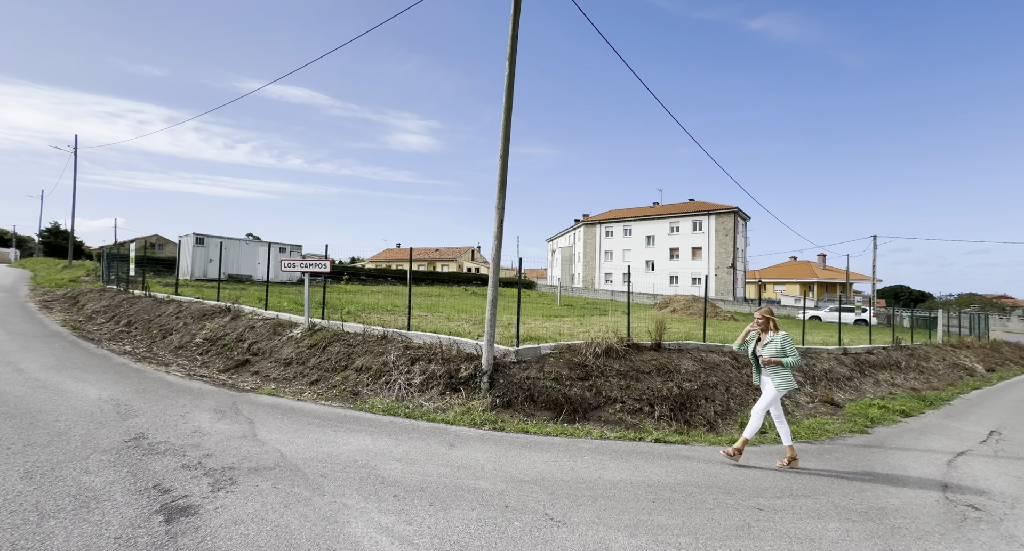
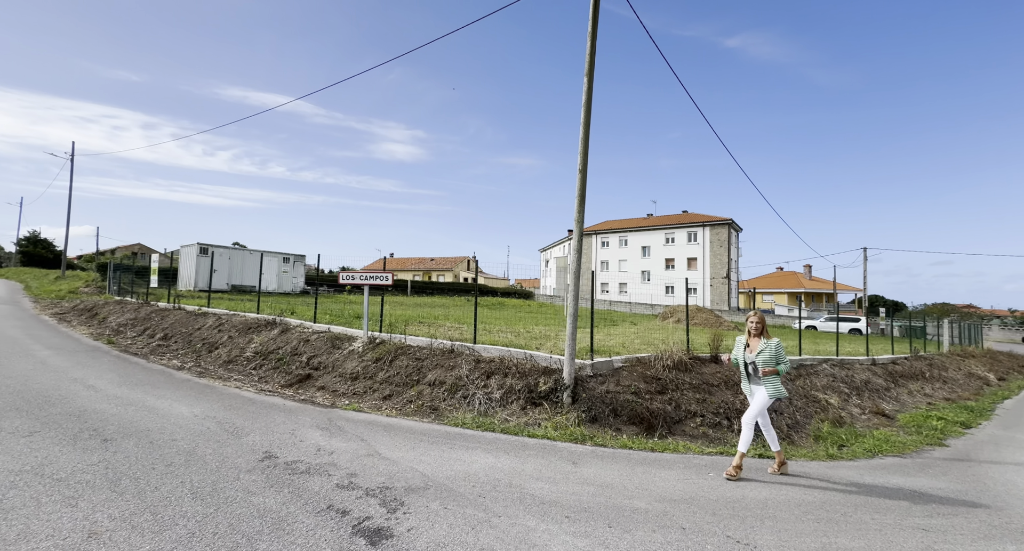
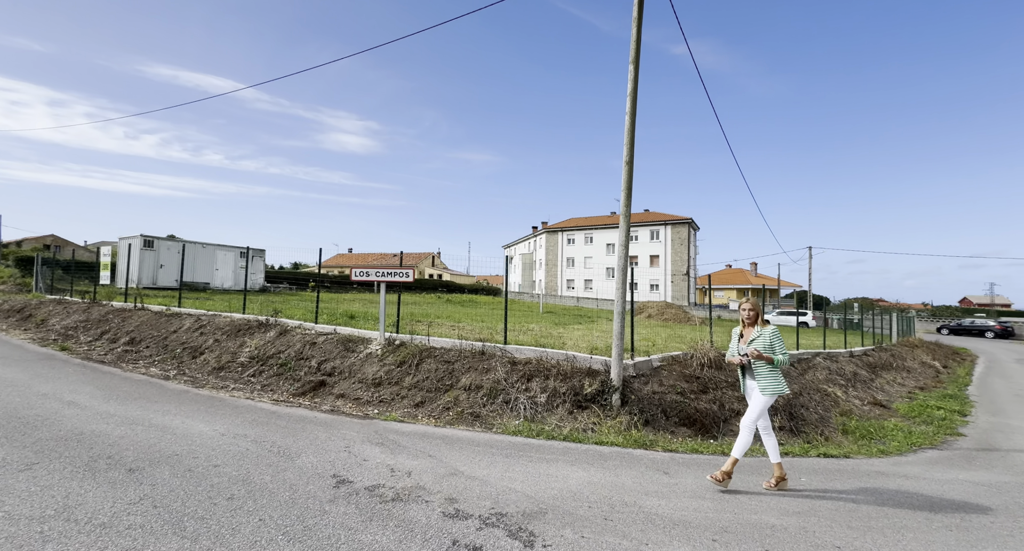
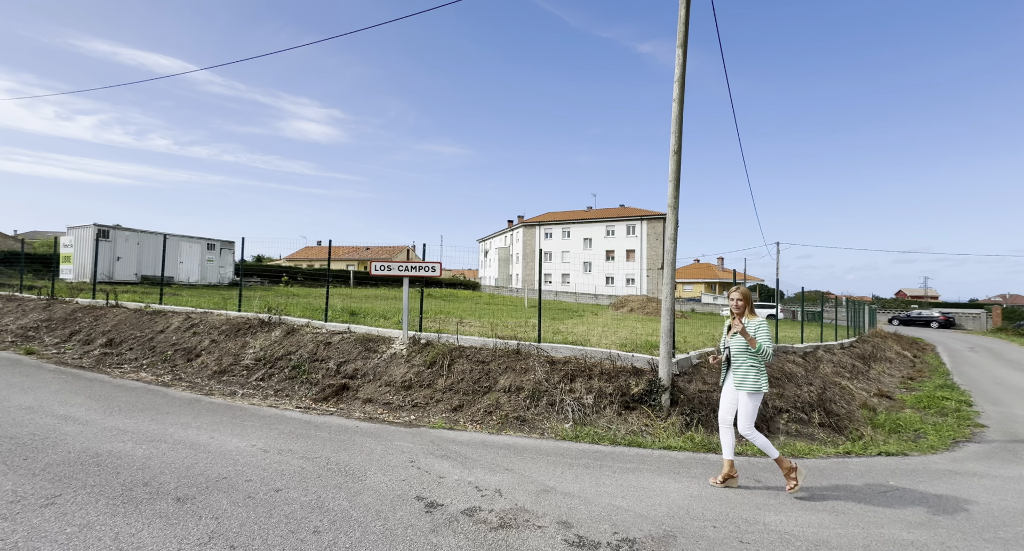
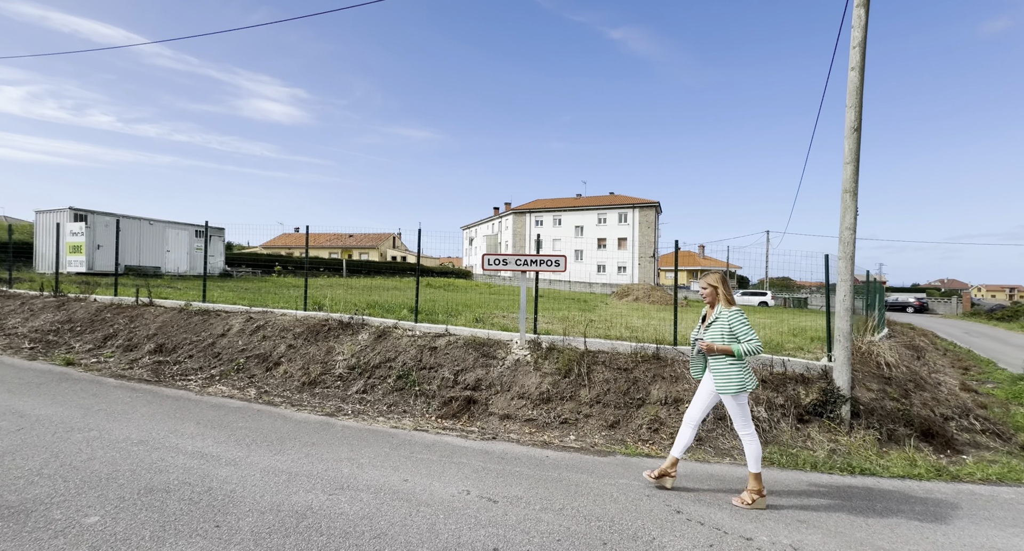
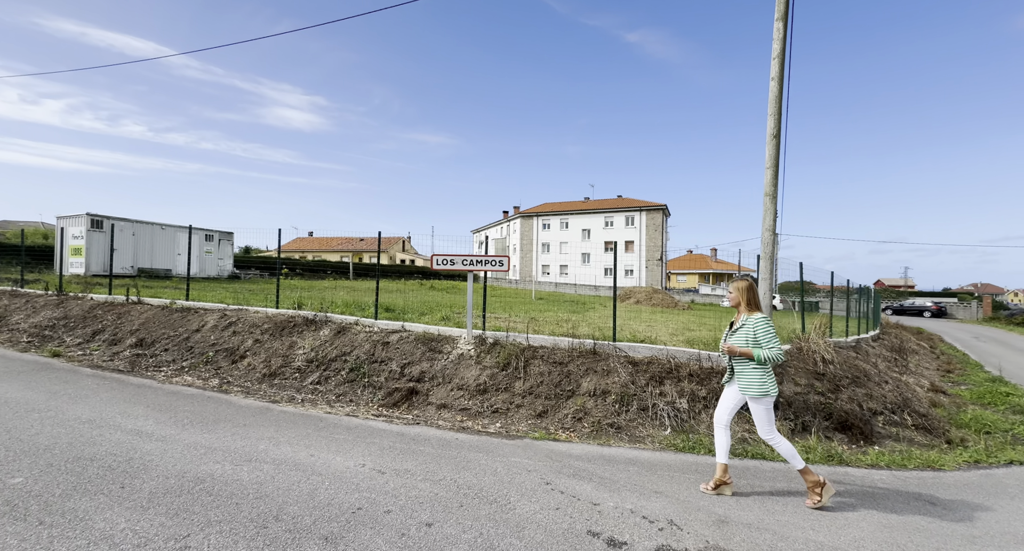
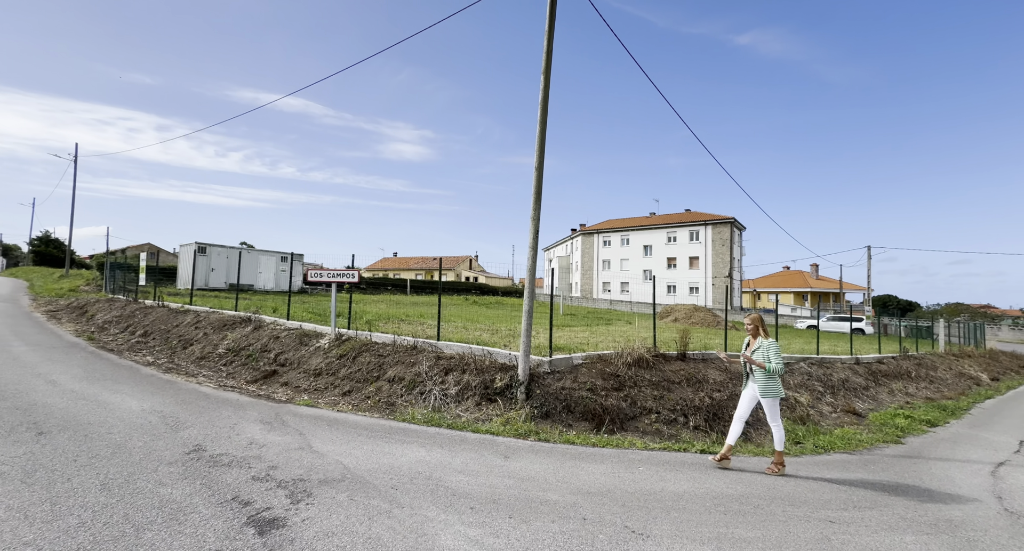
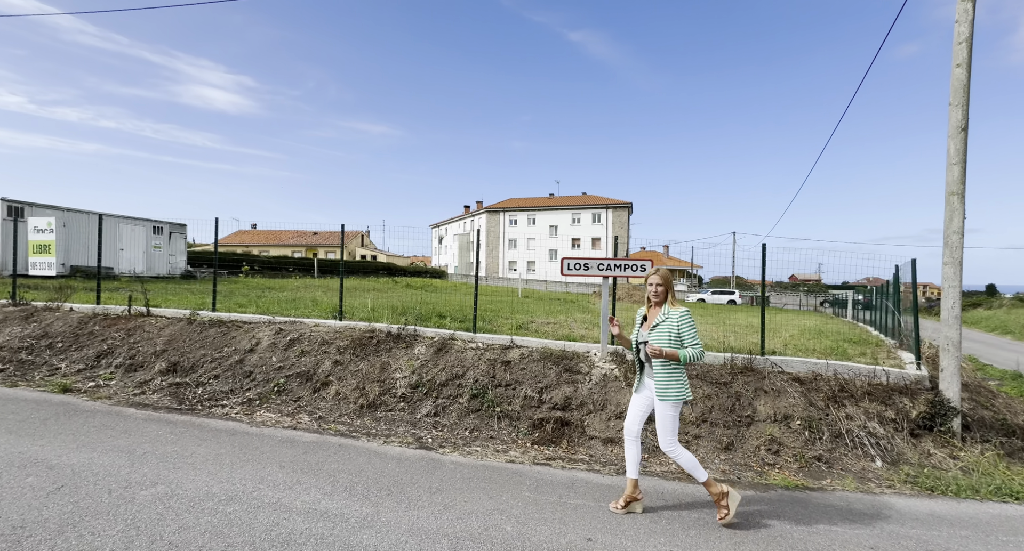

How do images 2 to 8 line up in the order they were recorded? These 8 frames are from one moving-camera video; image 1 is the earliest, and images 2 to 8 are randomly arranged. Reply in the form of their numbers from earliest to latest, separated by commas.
7, 2, 3, 4, 6, 5, 8
